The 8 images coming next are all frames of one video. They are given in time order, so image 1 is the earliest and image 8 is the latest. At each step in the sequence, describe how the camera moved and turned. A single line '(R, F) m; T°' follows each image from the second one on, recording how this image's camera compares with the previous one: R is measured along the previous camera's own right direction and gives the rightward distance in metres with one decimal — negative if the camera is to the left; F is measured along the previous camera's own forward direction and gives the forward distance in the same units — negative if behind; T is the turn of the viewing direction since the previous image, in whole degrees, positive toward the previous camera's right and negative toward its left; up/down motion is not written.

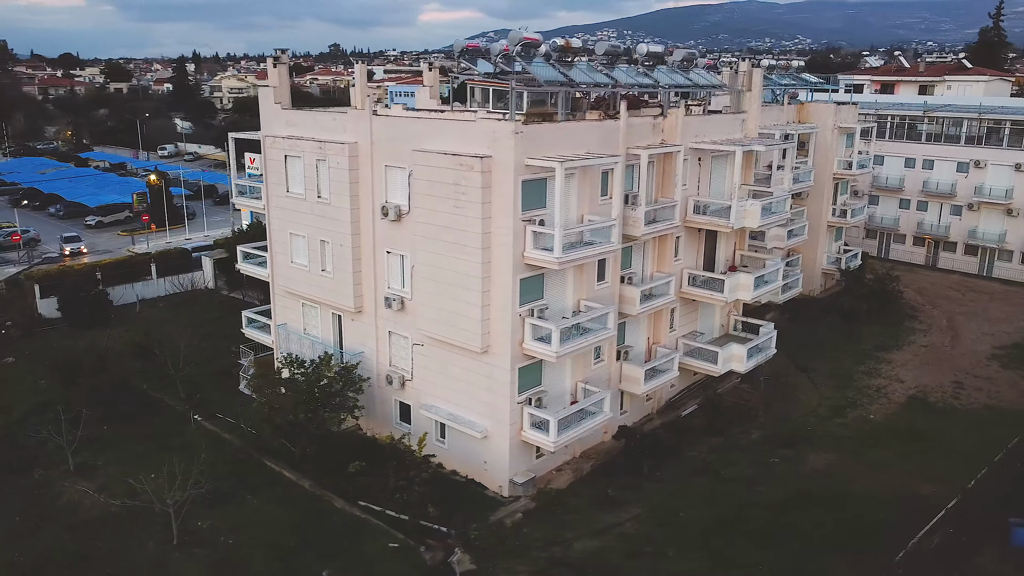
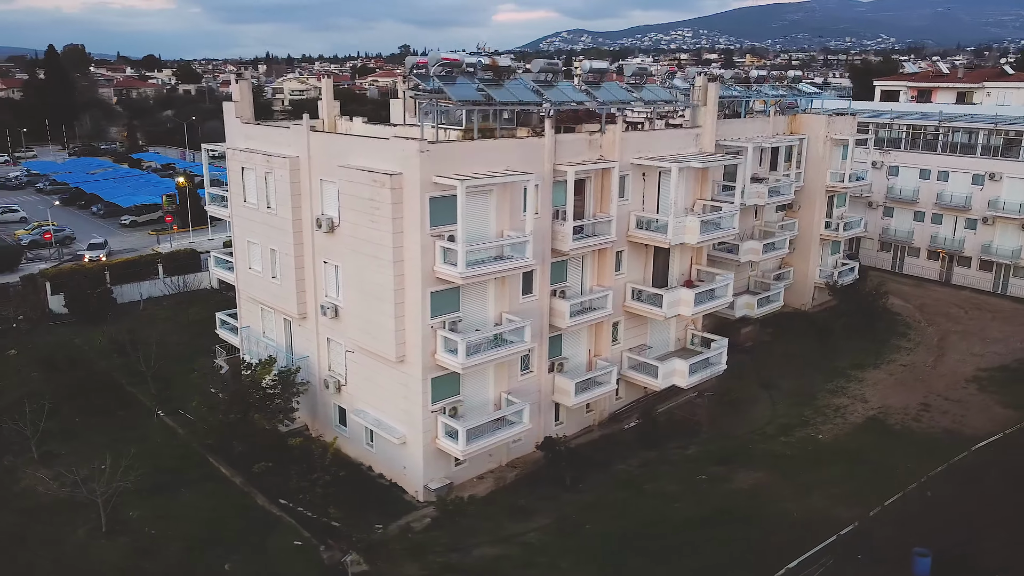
(+4.0, -0.4) m; -5°
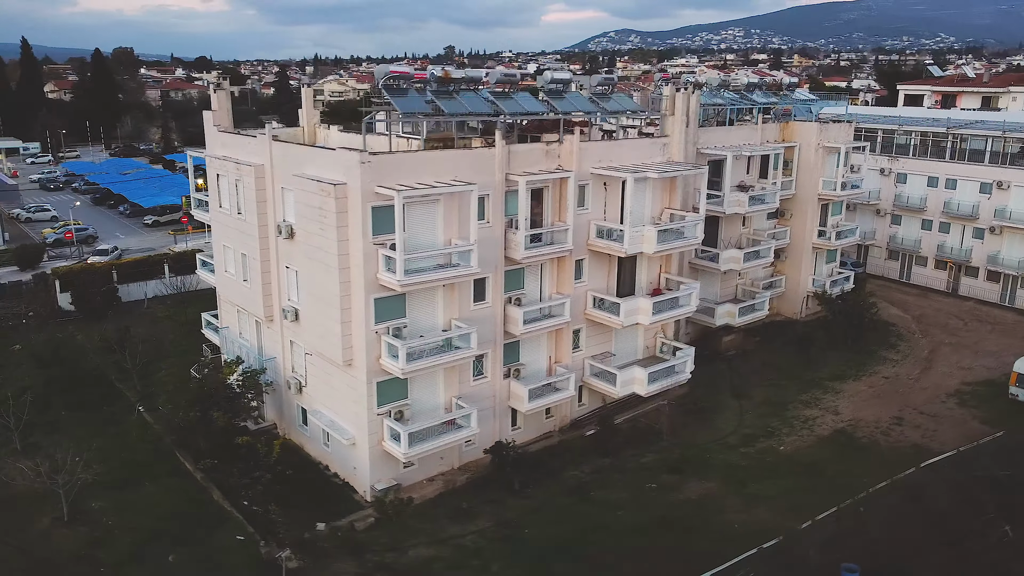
(+2.7, -0.4) m; -3°
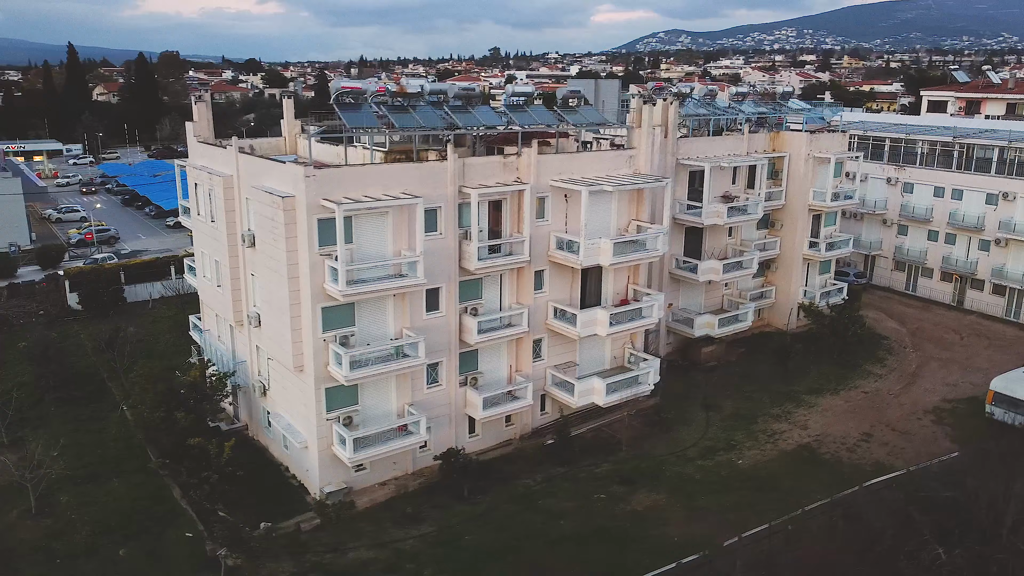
(+2.7, -0.4) m; -3°
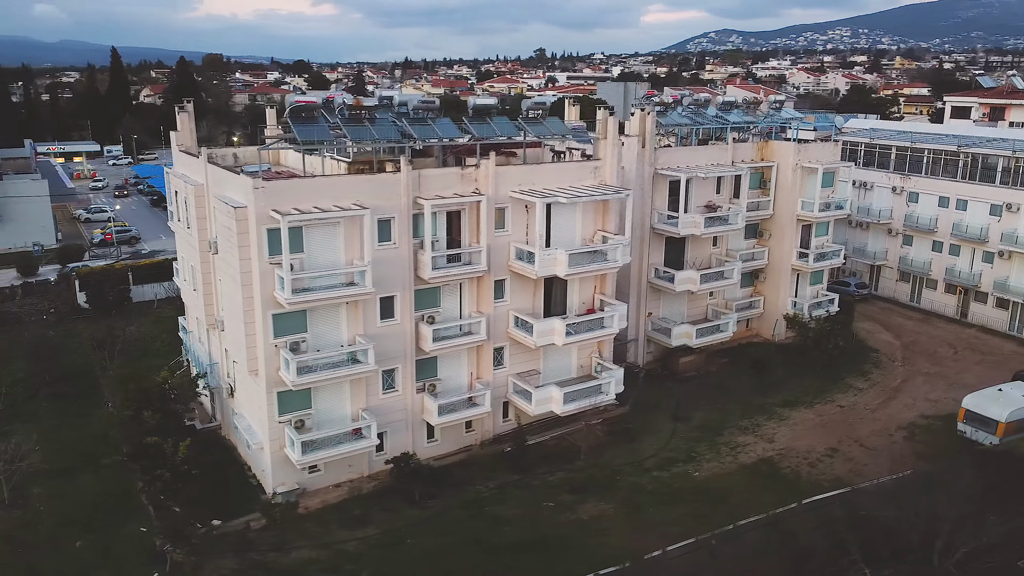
(+2.8, -0.3) m; -3°
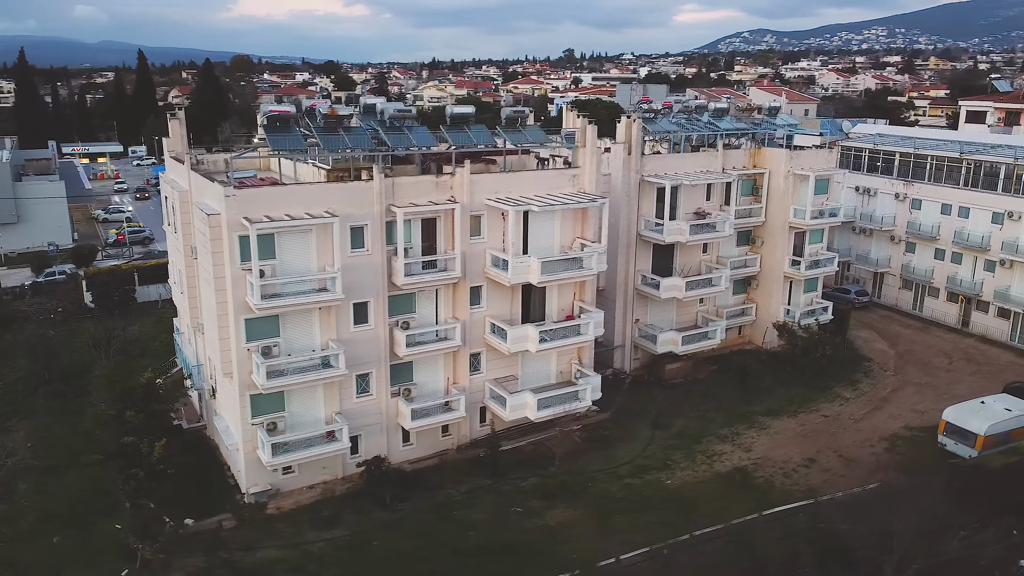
(+1.8, -0.2) m; -2°
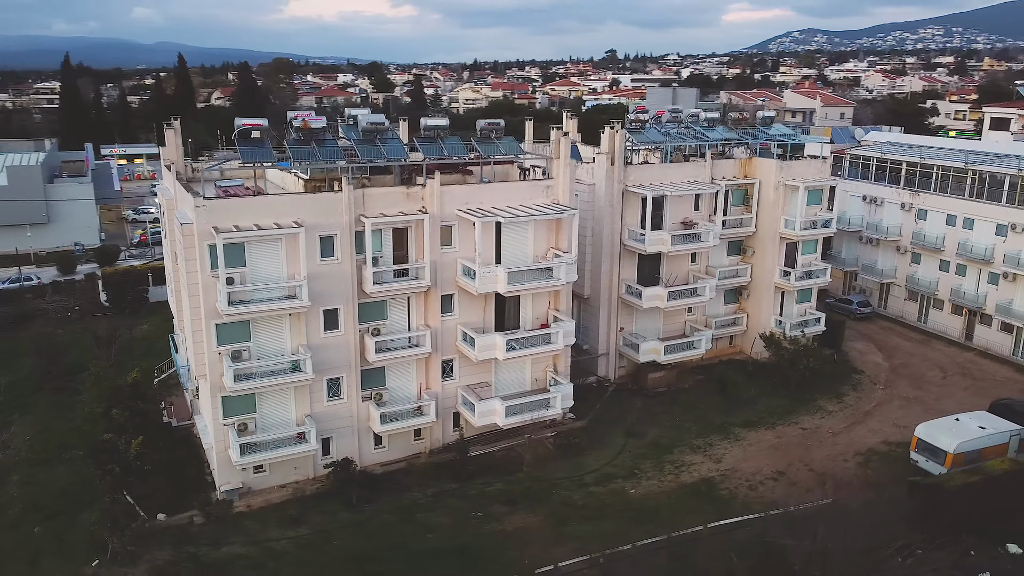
(+2.5, -0.5) m; -3°
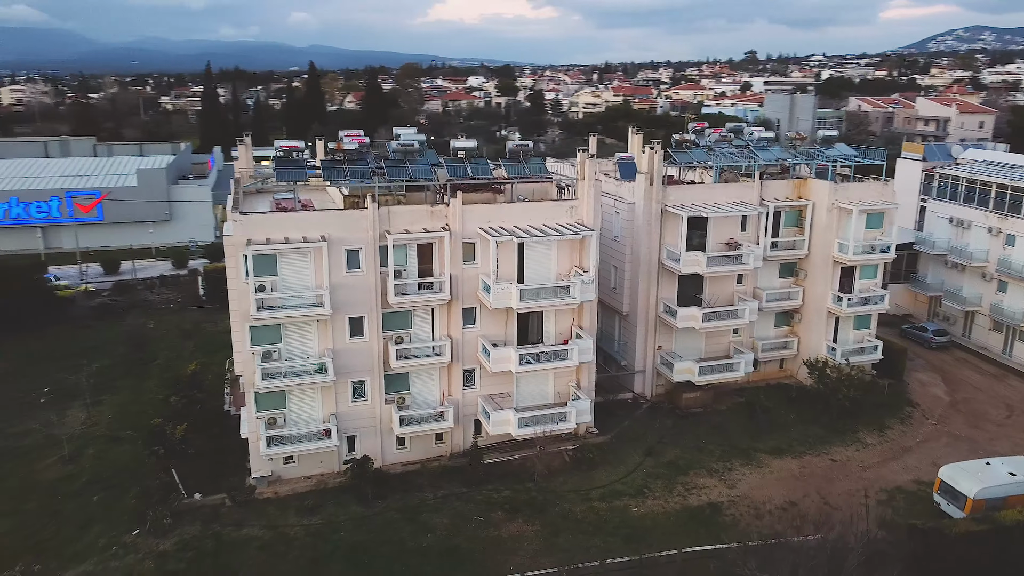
(+3.9, -0.8) m; -9°
